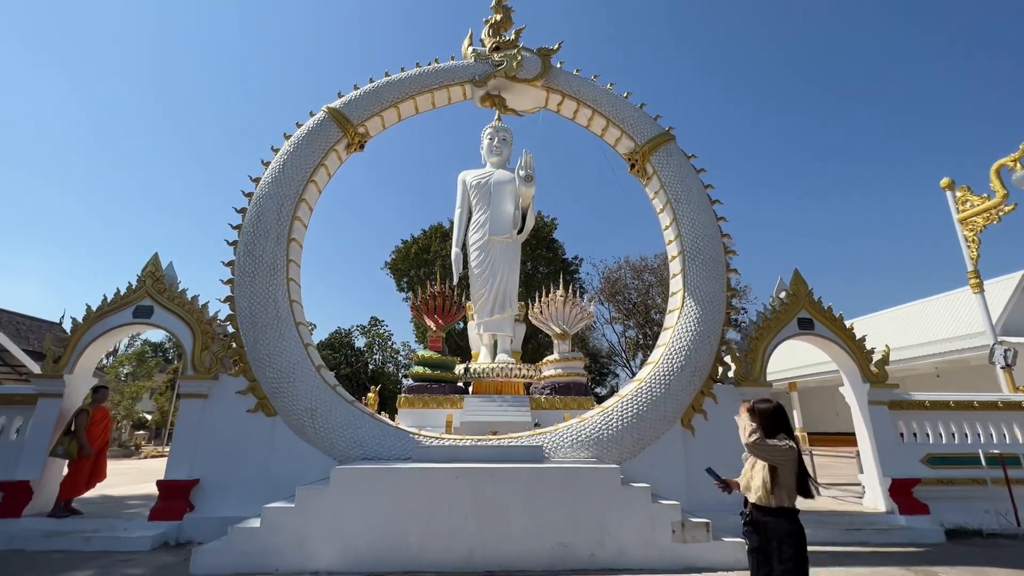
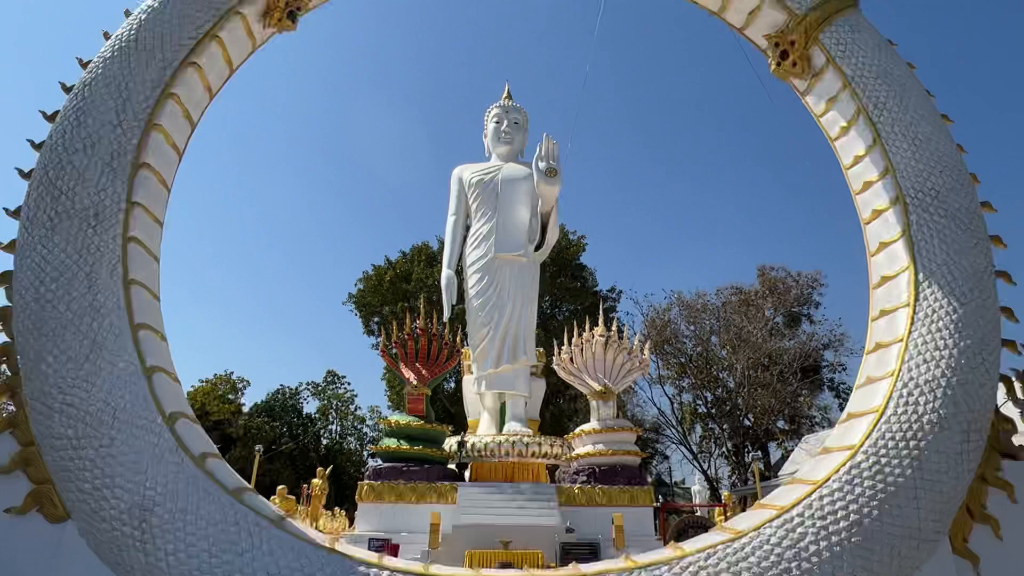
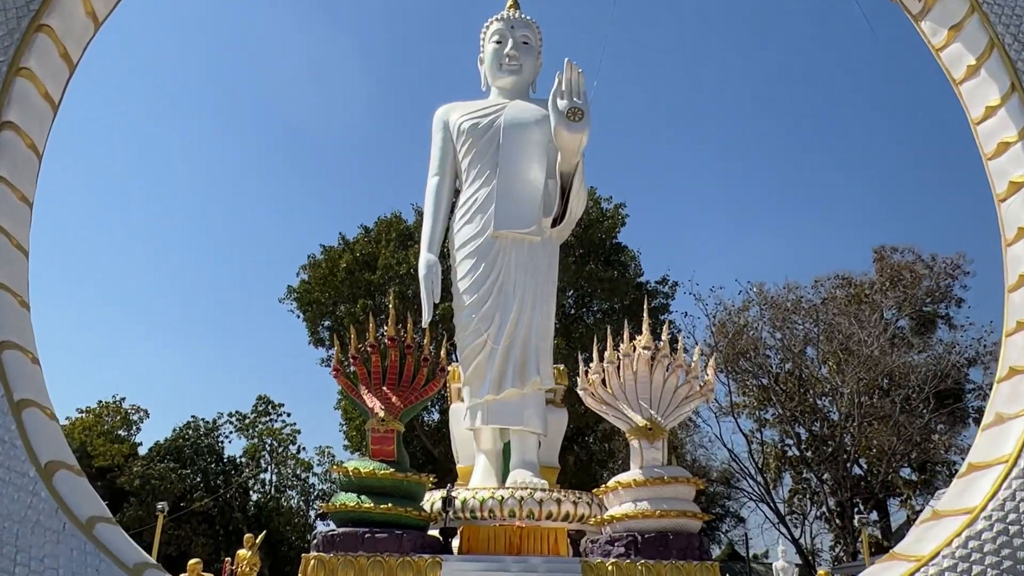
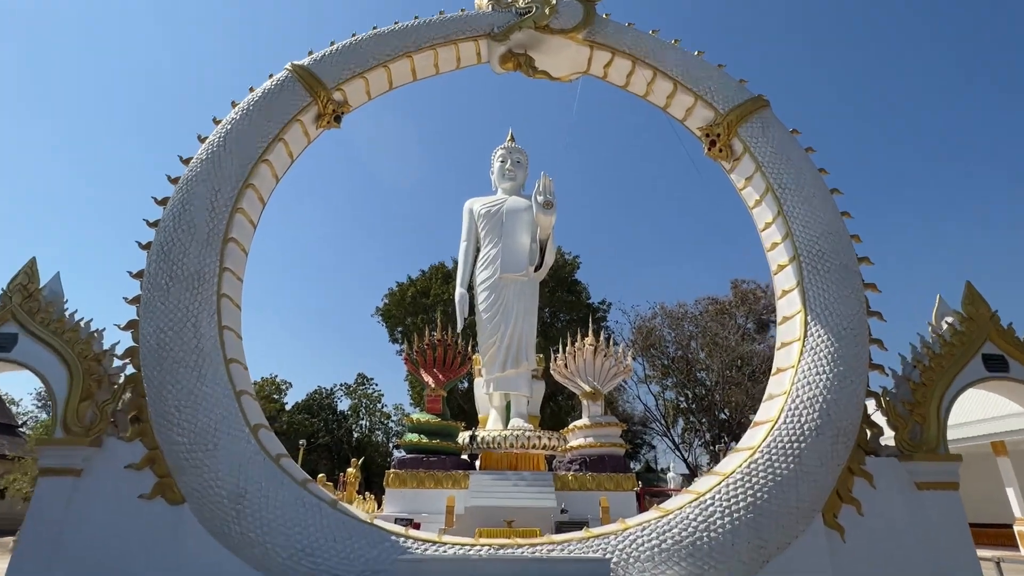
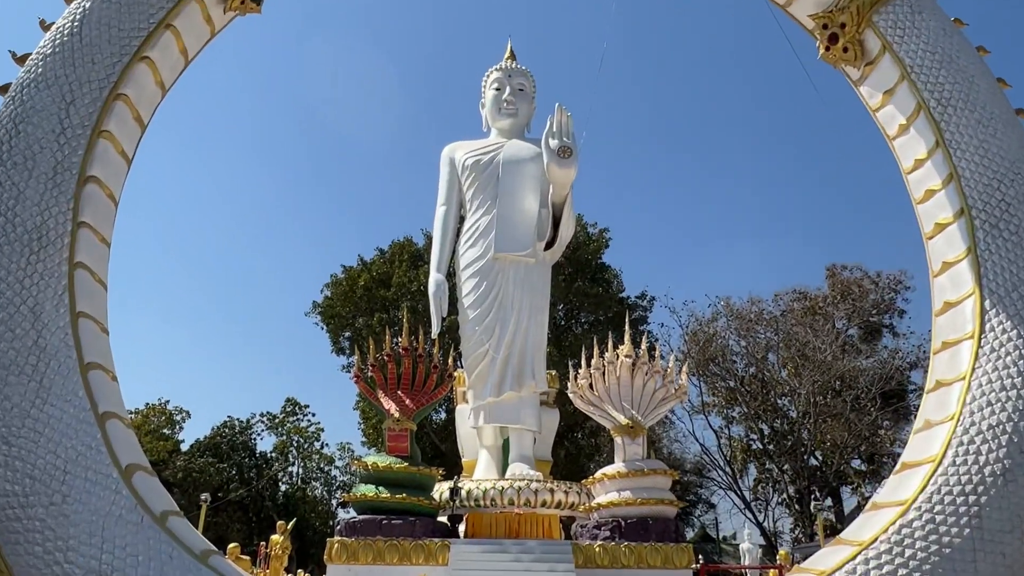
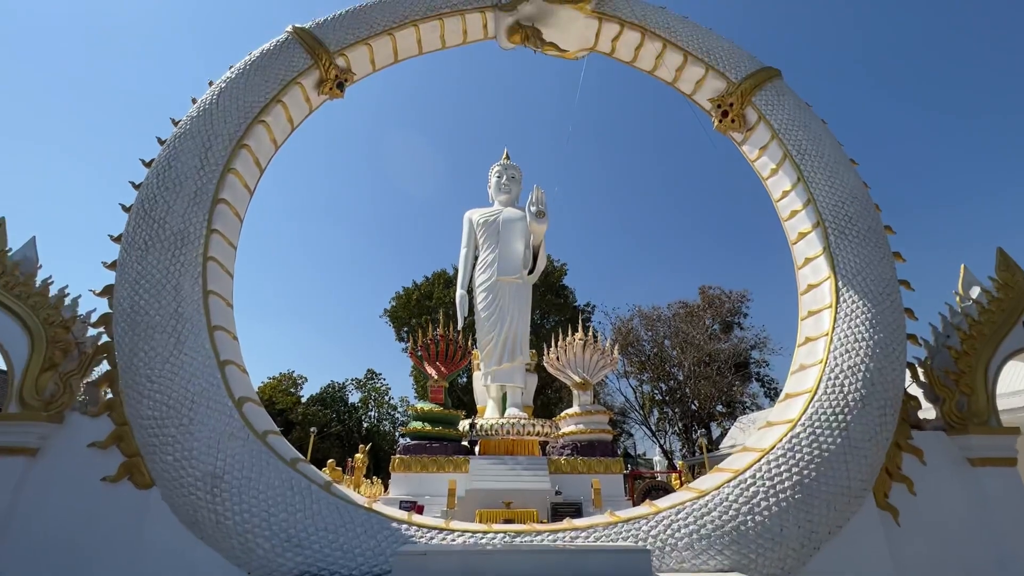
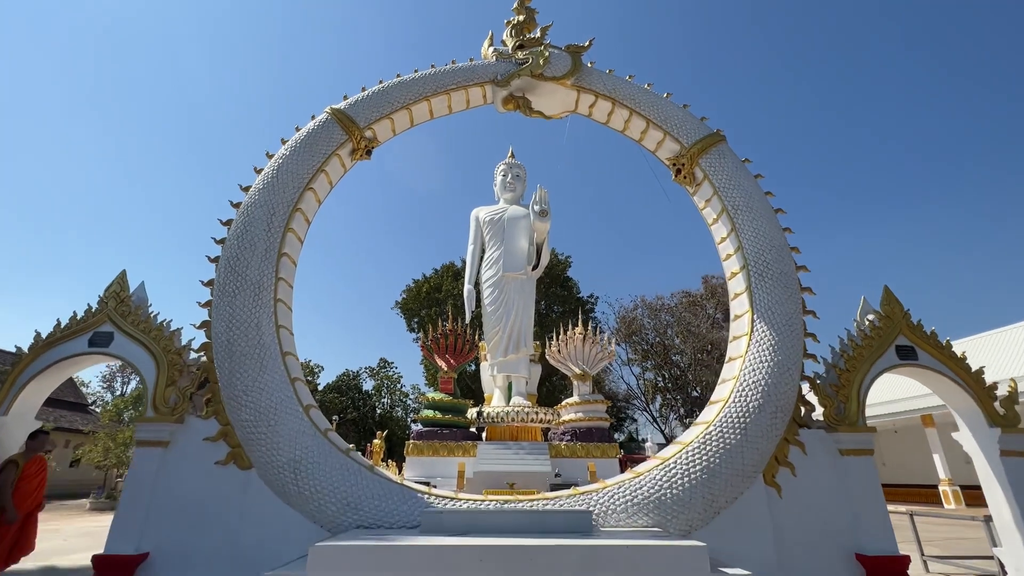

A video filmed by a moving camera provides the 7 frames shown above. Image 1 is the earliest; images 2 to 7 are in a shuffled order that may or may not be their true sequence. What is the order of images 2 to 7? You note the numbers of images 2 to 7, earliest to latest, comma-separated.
7, 4, 5, 3, 2, 6
